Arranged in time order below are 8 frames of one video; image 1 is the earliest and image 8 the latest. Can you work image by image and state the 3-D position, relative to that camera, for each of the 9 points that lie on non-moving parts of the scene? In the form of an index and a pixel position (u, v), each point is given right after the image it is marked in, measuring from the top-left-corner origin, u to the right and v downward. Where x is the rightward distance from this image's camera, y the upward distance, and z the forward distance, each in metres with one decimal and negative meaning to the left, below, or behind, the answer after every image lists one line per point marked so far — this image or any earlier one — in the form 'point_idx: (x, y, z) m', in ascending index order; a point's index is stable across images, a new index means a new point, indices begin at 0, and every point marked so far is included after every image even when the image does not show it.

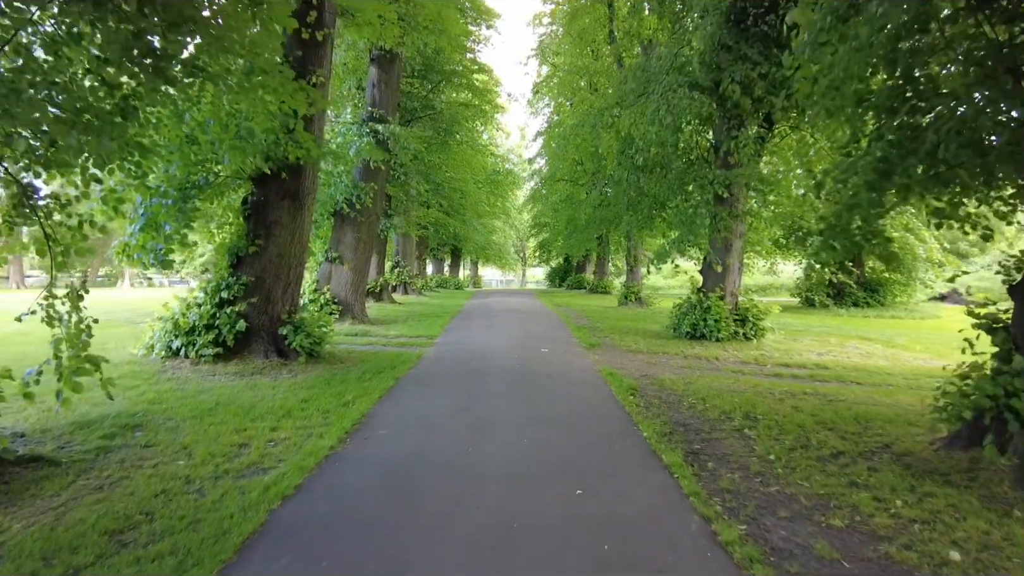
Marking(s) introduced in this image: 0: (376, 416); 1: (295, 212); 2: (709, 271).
0: (-1.1, -1.1, +5.9) m
1: (-2.7, +1.0, +8.9) m
2: (+3.3, +0.3, +11.9) m
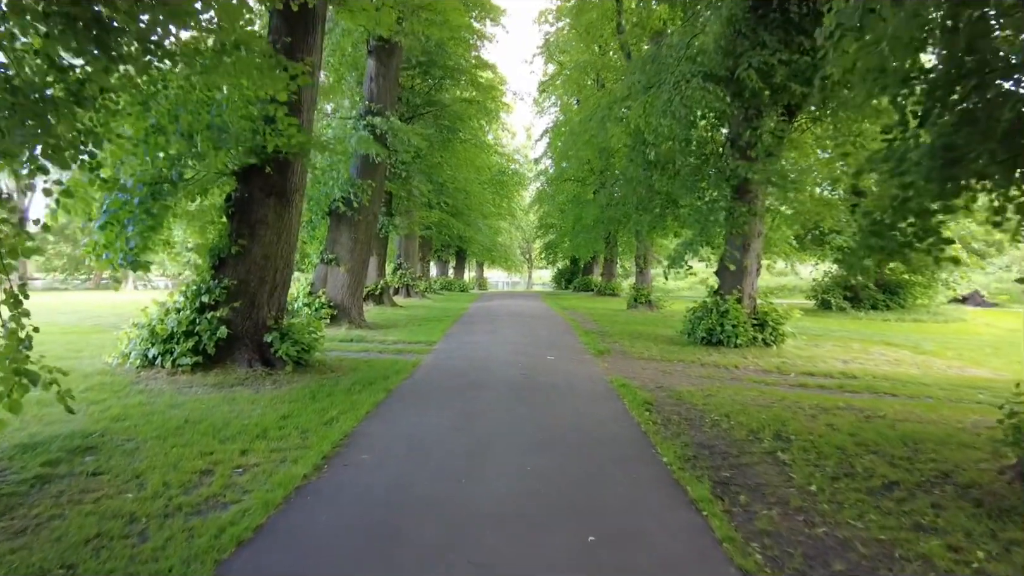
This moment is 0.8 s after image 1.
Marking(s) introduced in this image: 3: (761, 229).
0: (-1.1, -1.1, +5.2) m
1: (-2.7, +0.9, +8.3) m
2: (+3.4, +0.2, +11.2) m
3: (+3.8, +0.9, +11.0) m
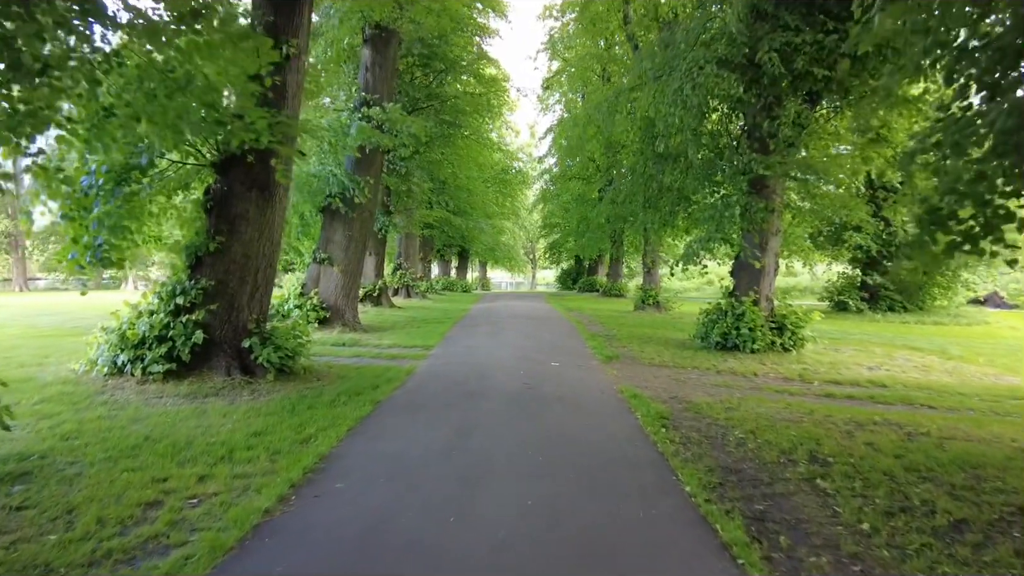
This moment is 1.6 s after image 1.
0: (-1.1, -1.1, +4.6) m
1: (-2.7, +0.9, +7.7) m
2: (+3.4, +0.2, +10.6) m
3: (+3.9, +0.9, +10.4) m
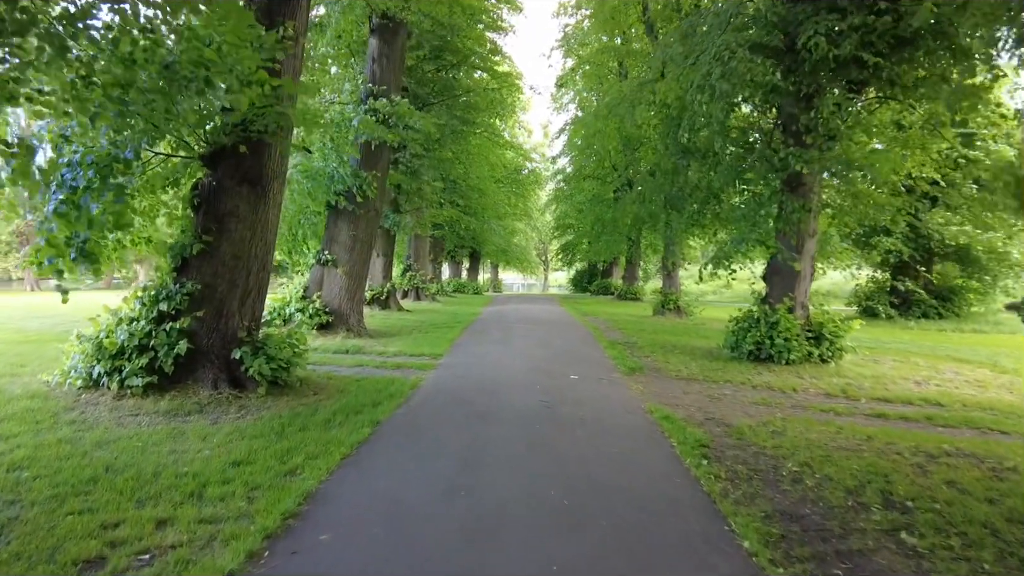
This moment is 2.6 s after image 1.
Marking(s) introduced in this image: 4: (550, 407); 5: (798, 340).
0: (-1.0, -1.1, +3.9) m
1: (-2.5, +0.9, +7.0) m
2: (+3.6, +0.1, +9.8) m
3: (+4.1, +0.8, +9.6) m
4: (+0.3, -1.0, +6.2) m
5: (+3.7, -0.7, +9.2) m
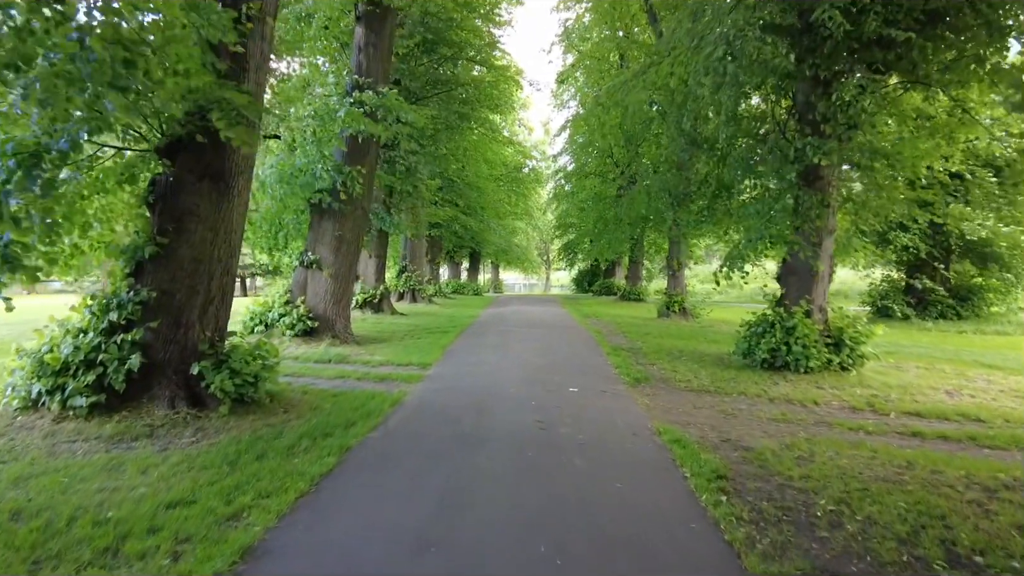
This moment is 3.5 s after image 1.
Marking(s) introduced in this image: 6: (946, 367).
0: (-1.1, -1.2, +3.2) m
1: (-2.6, +0.8, +6.3) m
2: (+3.5, +0.1, +9.1) m
3: (+4.0, +0.8, +8.9) m
4: (+0.3, -1.1, +5.5) m
5: (+3.6, -0.7, +8.5) m
6: (+5.8, -1.0, +9.5) m
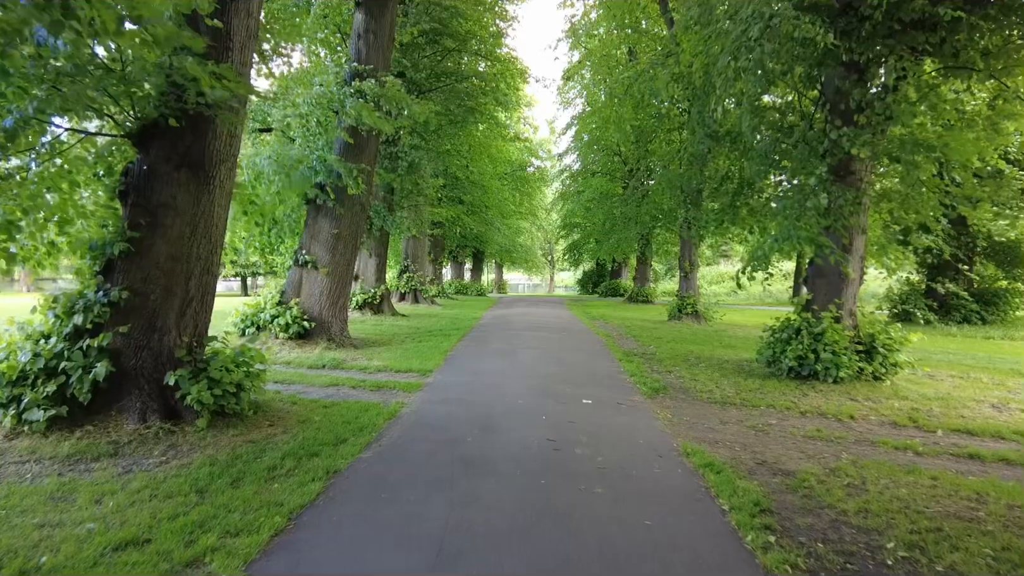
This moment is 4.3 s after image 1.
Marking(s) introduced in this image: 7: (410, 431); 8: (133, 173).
0: (-1.0, -1.2, +2.6) m
1: (-2.5, +0.8, +5.7) m
2: (+3.6, +0.1, +8.5) m
3: (+4.1, +0.7, +8.3) m
4: (+0.3, -1.1, +4.9) m
5: (+3.7, -0.7, +7.9) m
6: (+5.8, -1.1, +8.9) m
7: (-0.8, -1.1, +5.4) m
8: (-3.0, +0.9, +5.6) m
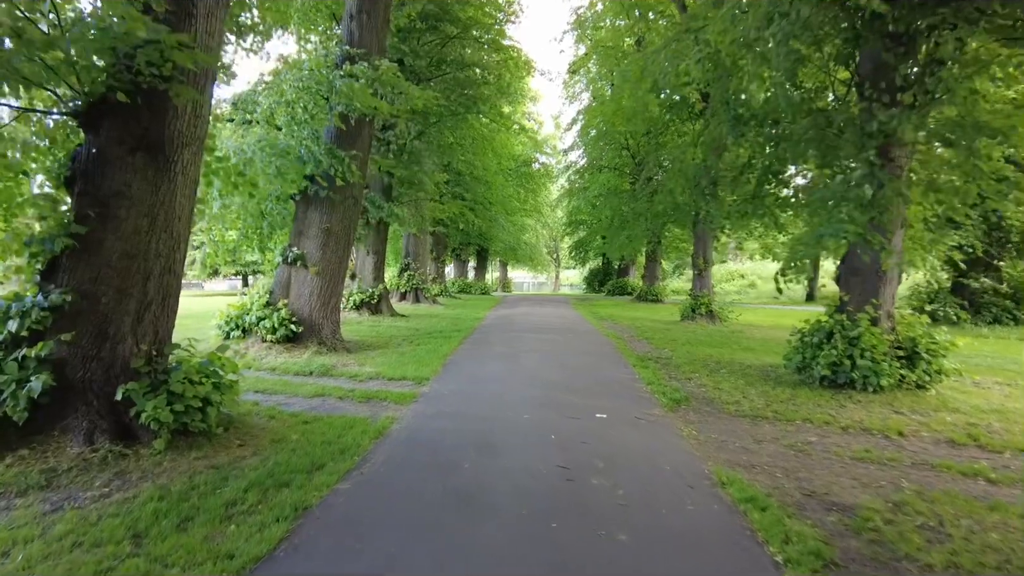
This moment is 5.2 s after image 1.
0: (-1.0, -1.2, +1.9) m
1: (-2.5, +0.8, +5.0) m
2: (+3.7, +0.1, +7.7) m
3: (+4.1, +0.7, +7.5) m
4: (+0.3, -1.1, +4.2) m
5: (+3.7, -0.7, +7.1) m
6: (+5.9, -1.1, +8.1) m
7: (-0.7, -1.1, +4.7) m
8: (-2.9, +0.9, +4.9) m
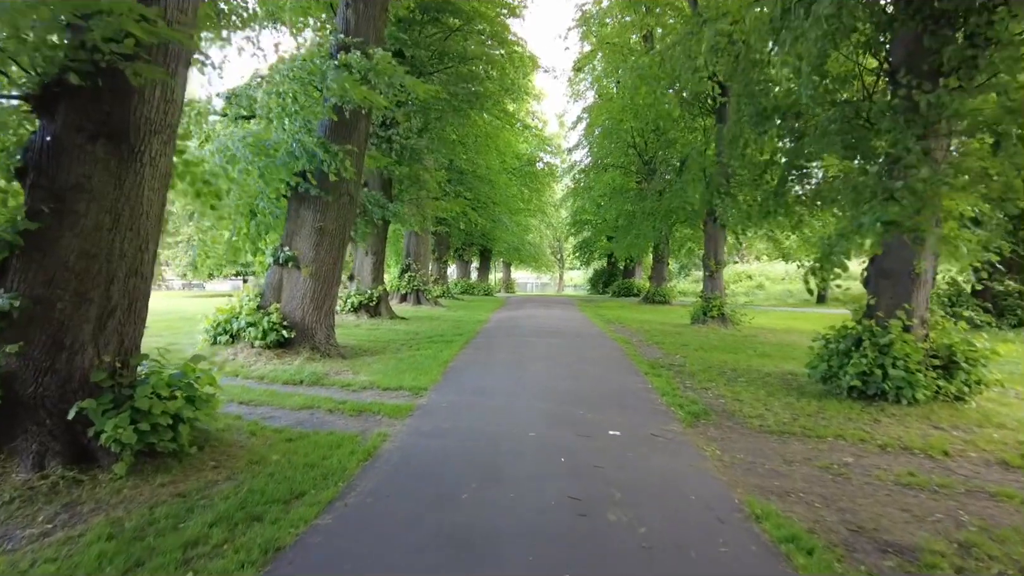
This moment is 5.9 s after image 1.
0: (-1.0, -1.2, +1.4) m
1: (-2.5, +0.8, +4.5) m
2: (+3.7, +0.1, +7.2) m
3: (+4.2, +0.7, +7.0) m
4: (+0.4, -1.1, +3.7) m
5: (+3.8, -0.8, +6.6) m
6: (+5.9, -1.1, +7.5) m
7: (-0.7, -1.1, +4.2) m
8: (-2.9, +0.9, +4.3) m
